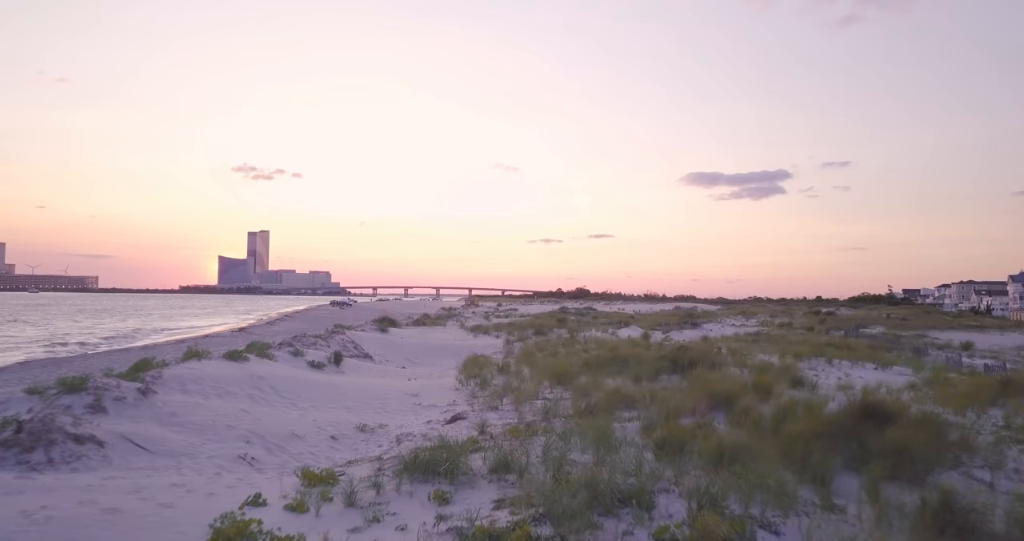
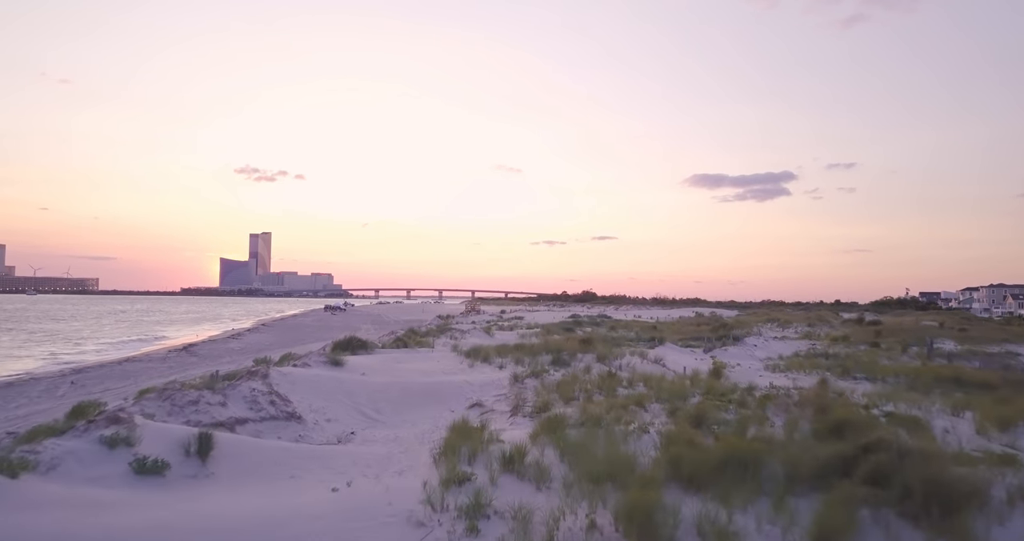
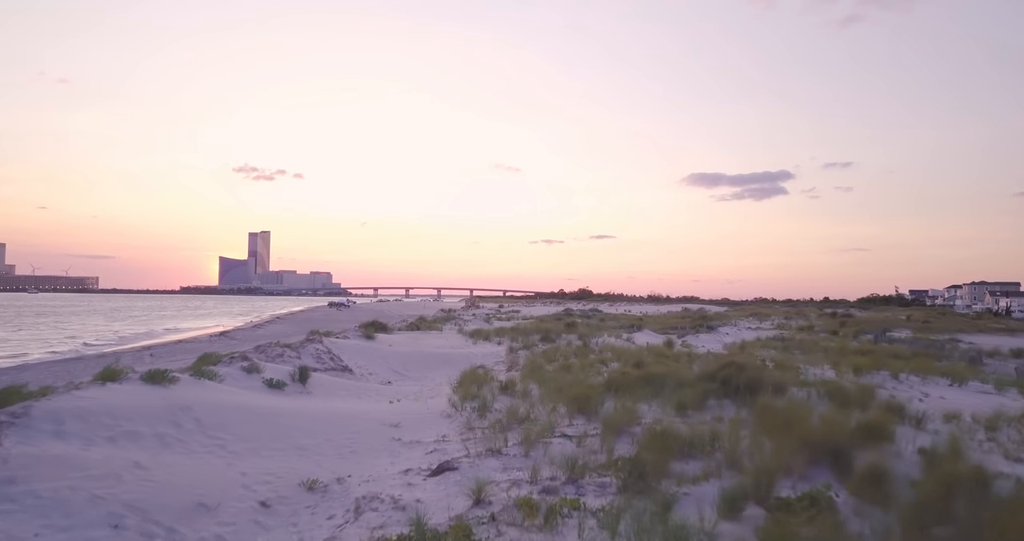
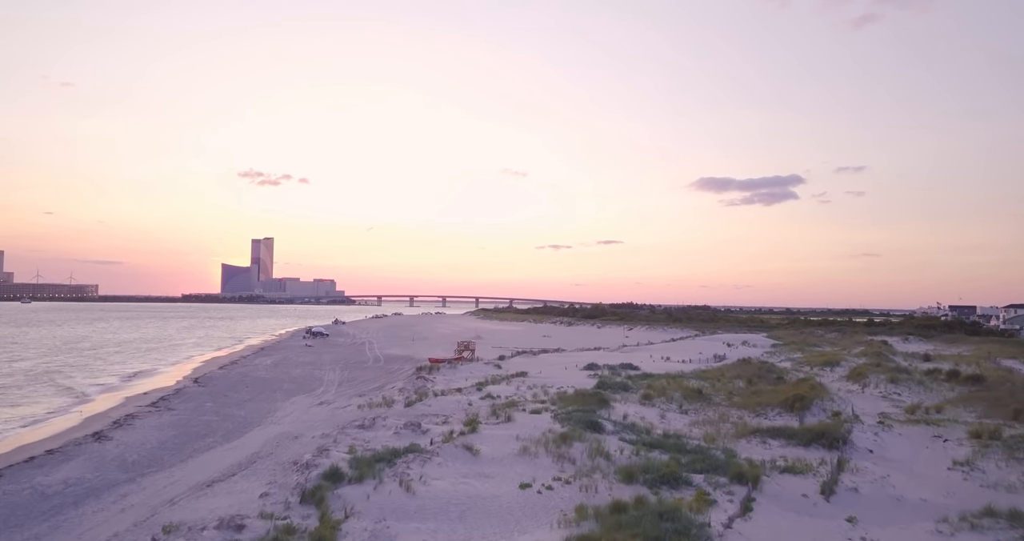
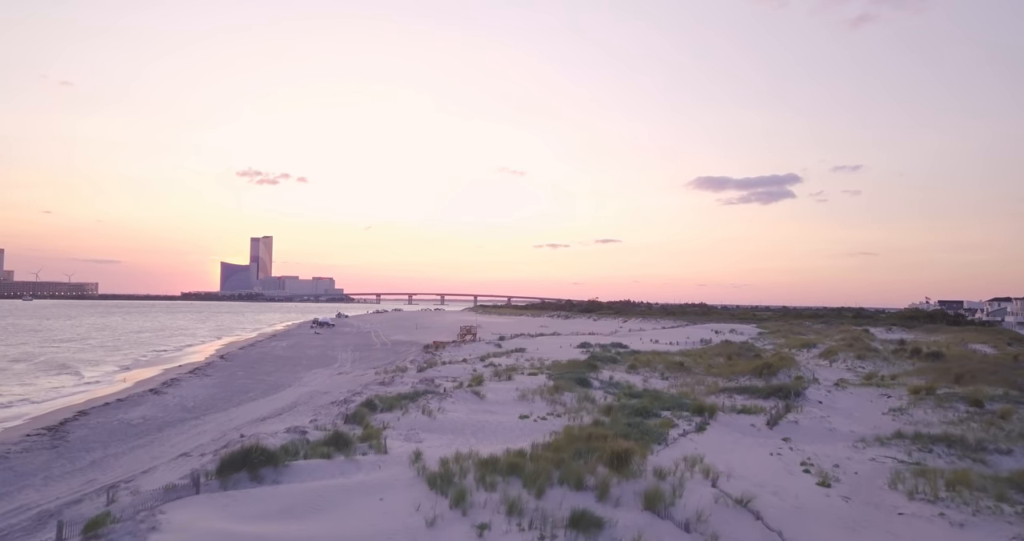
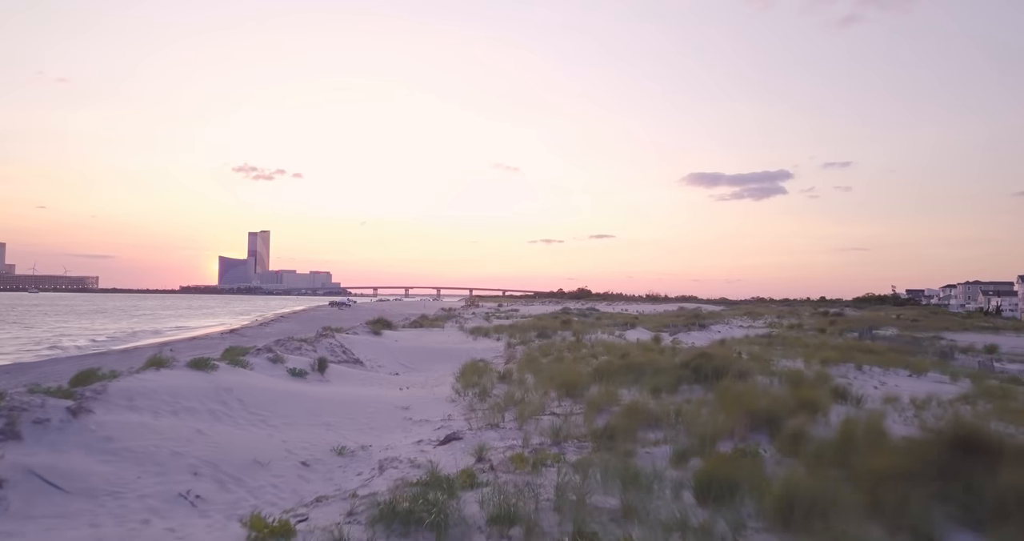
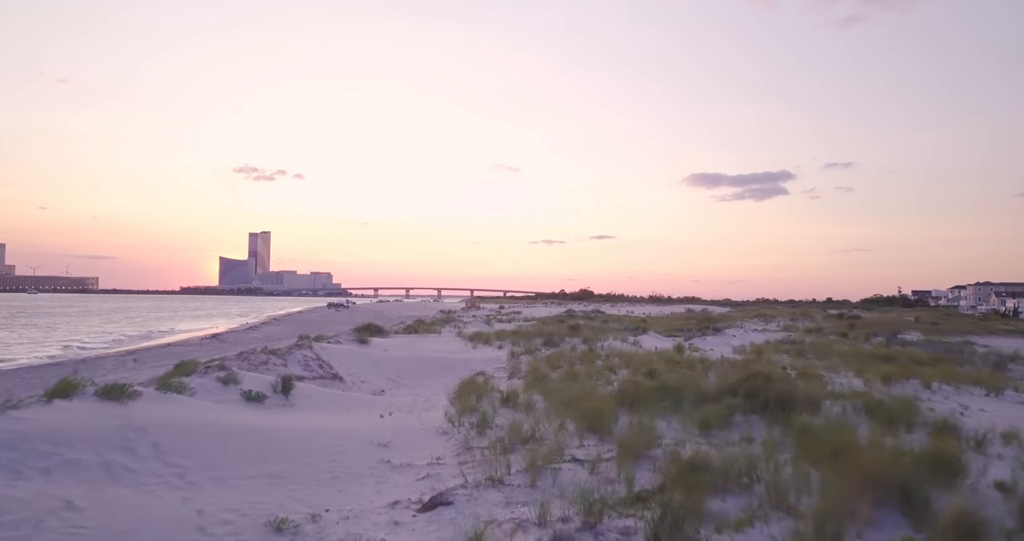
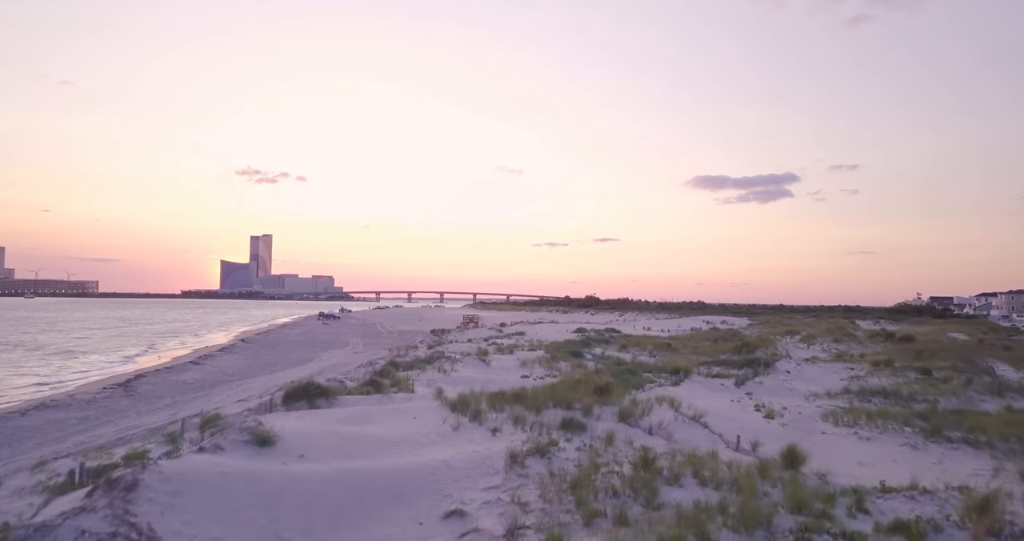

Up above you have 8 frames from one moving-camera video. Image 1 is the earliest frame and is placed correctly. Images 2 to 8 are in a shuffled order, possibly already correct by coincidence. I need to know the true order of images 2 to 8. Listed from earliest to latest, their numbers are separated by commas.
6, 3, 7, 2, 8, 5, 4
